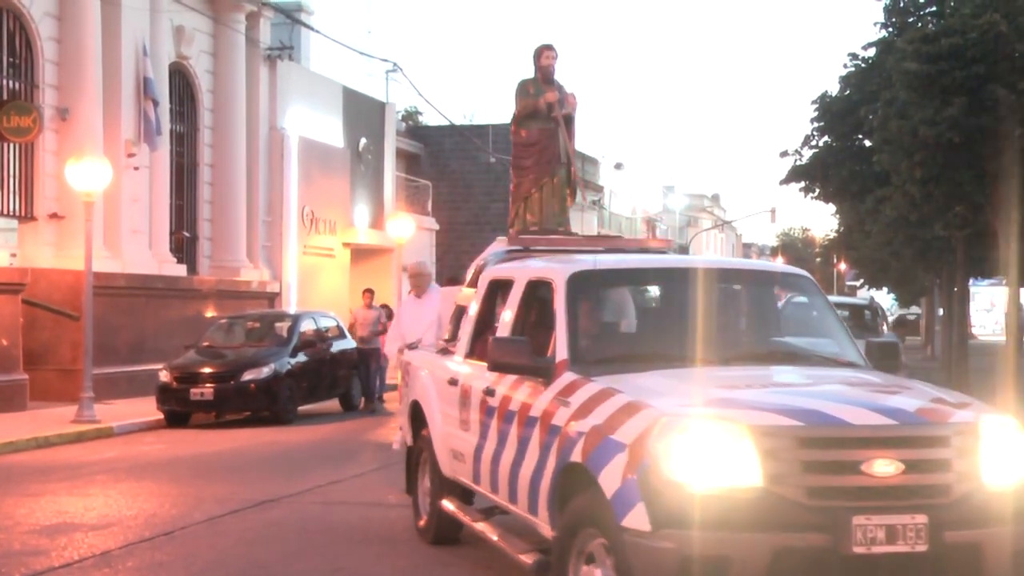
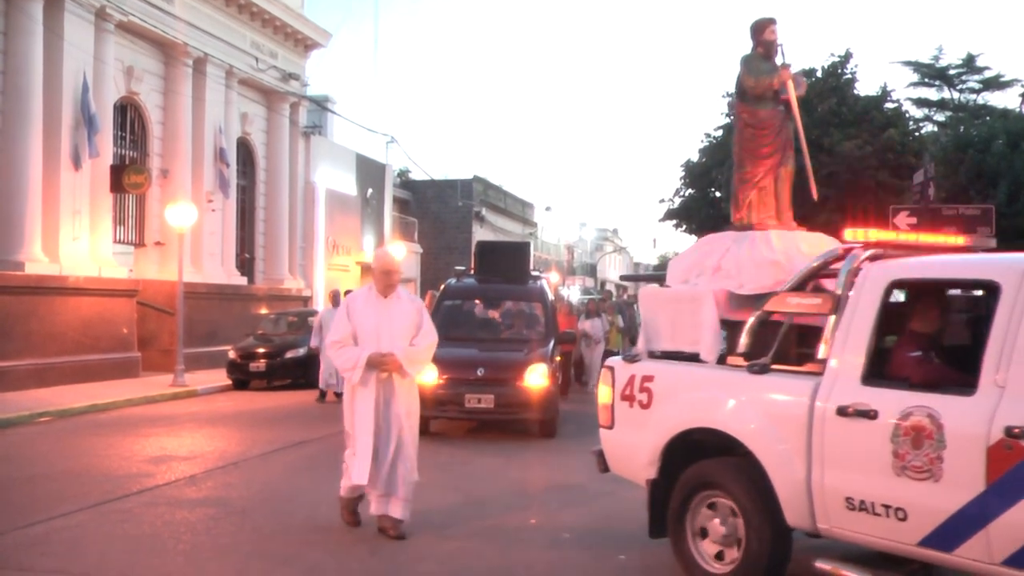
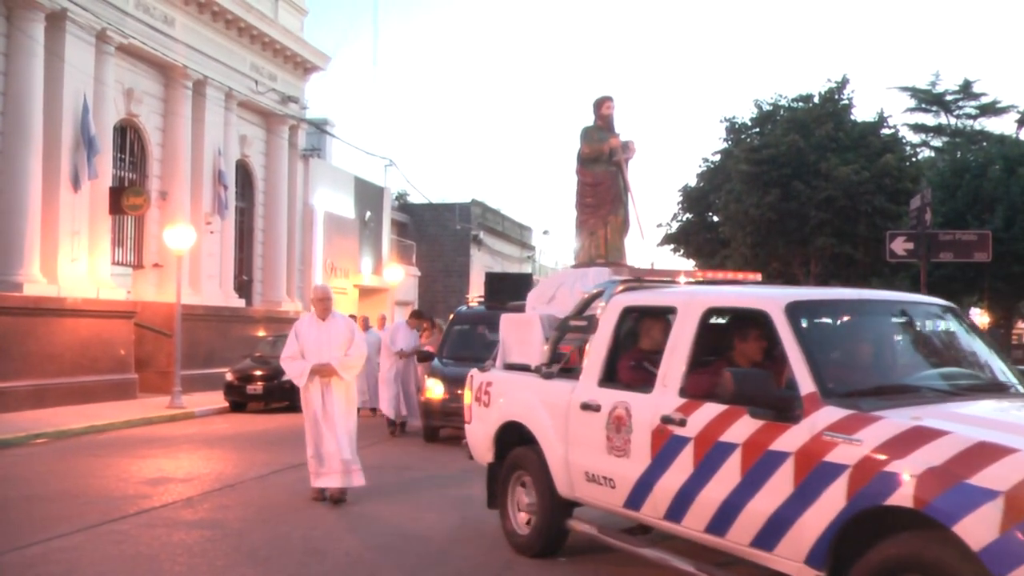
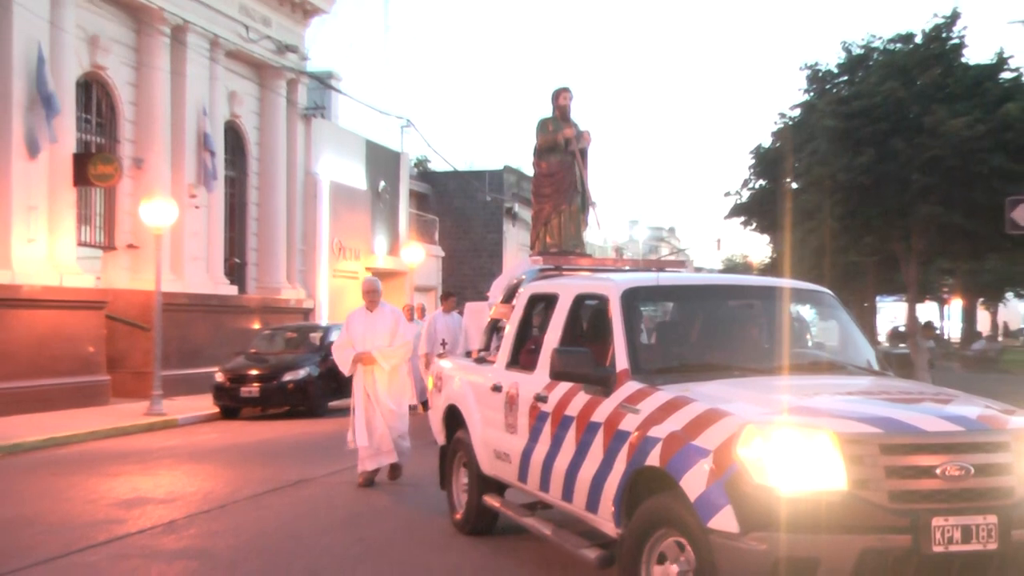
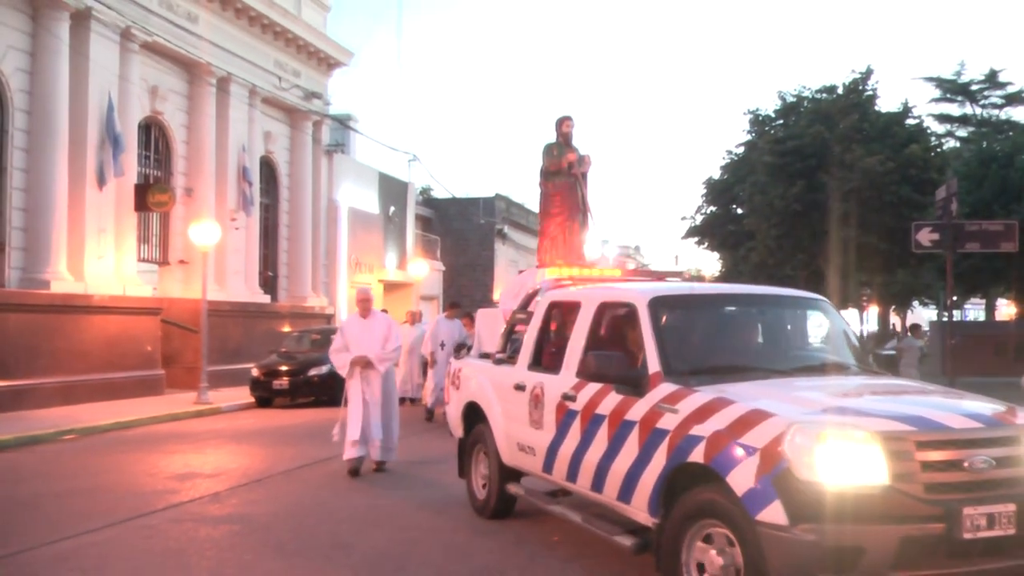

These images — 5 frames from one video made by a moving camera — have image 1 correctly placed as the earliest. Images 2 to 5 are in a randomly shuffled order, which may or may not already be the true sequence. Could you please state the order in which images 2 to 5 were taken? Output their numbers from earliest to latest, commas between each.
4, 5, 3, 2
